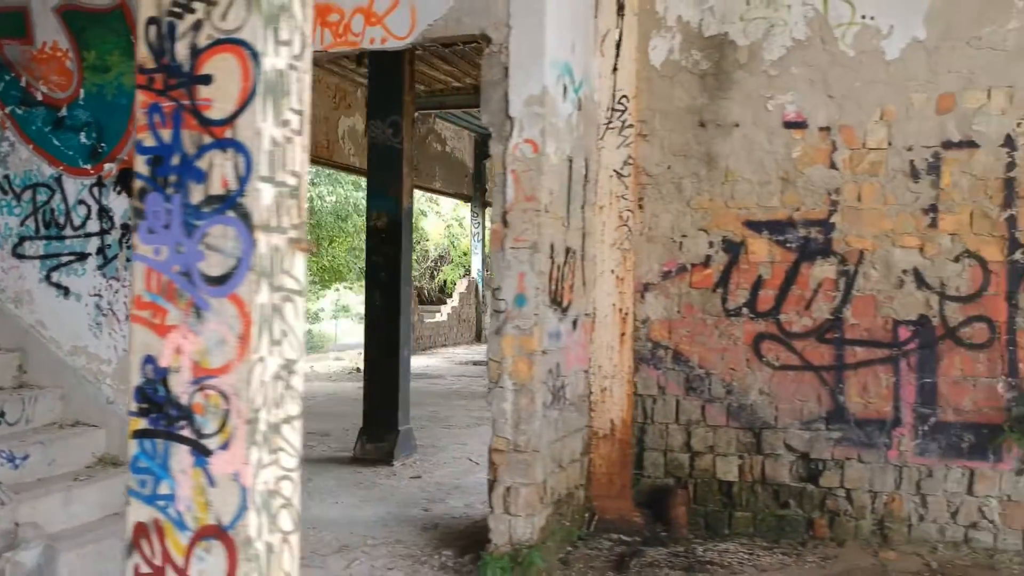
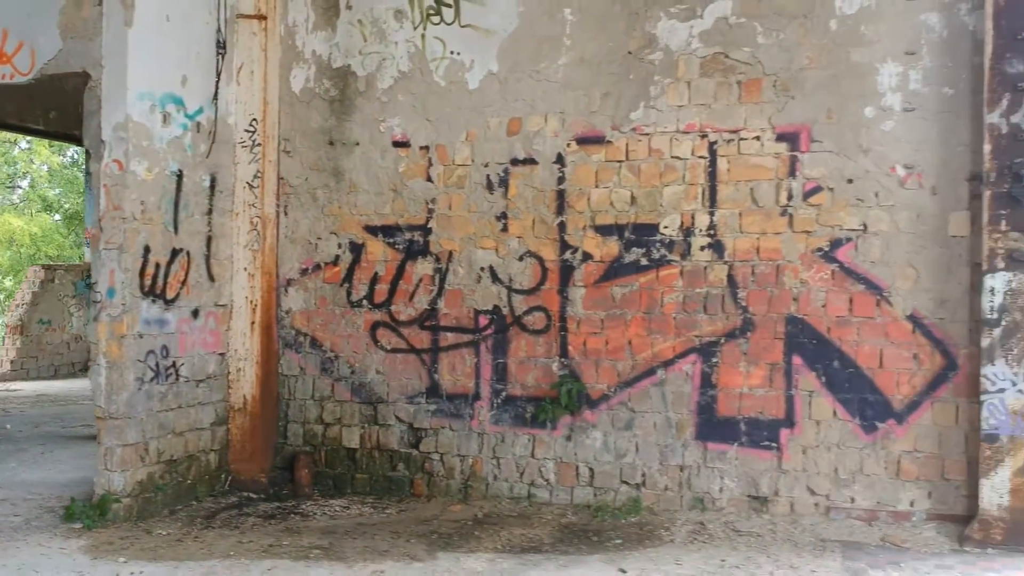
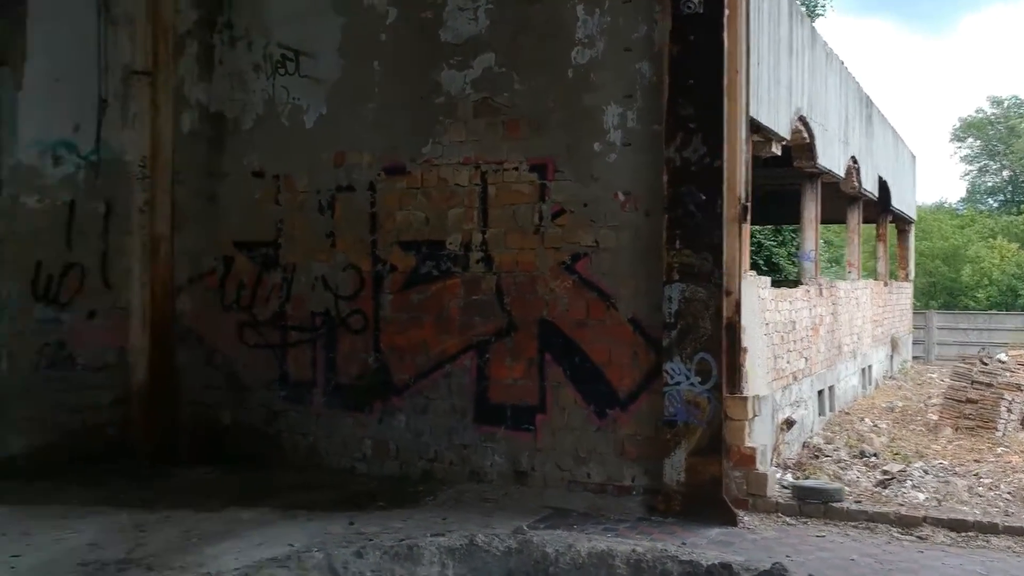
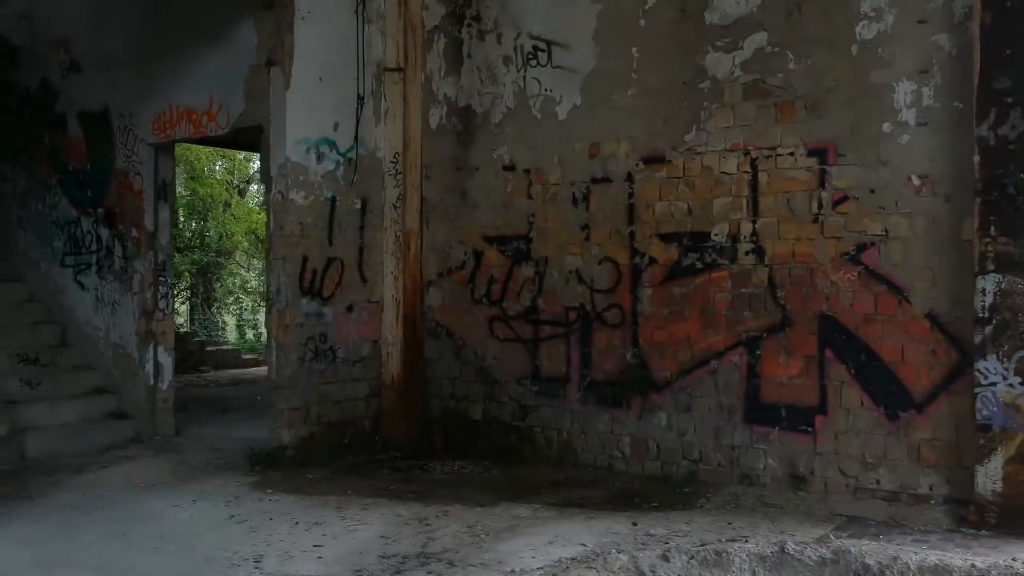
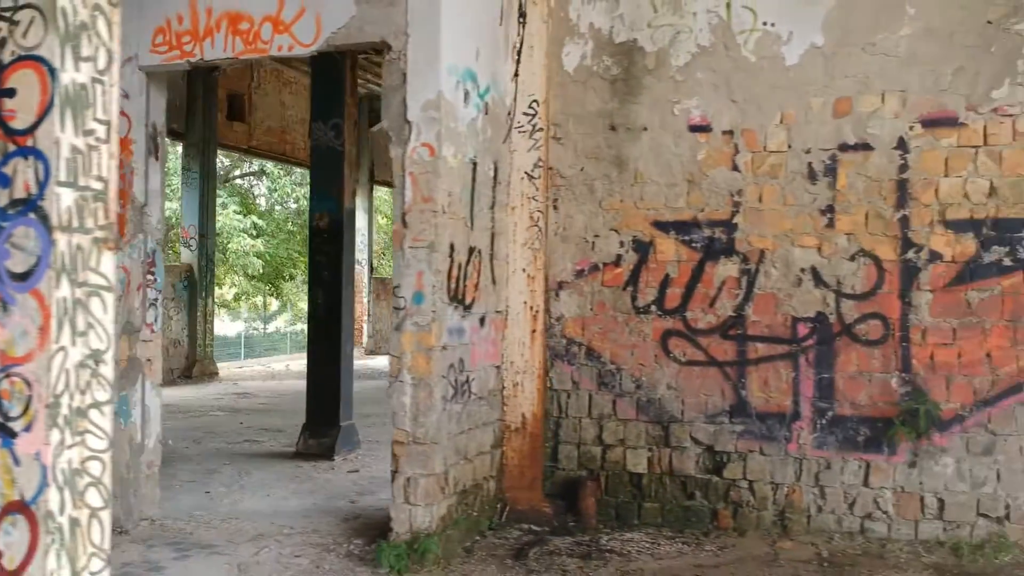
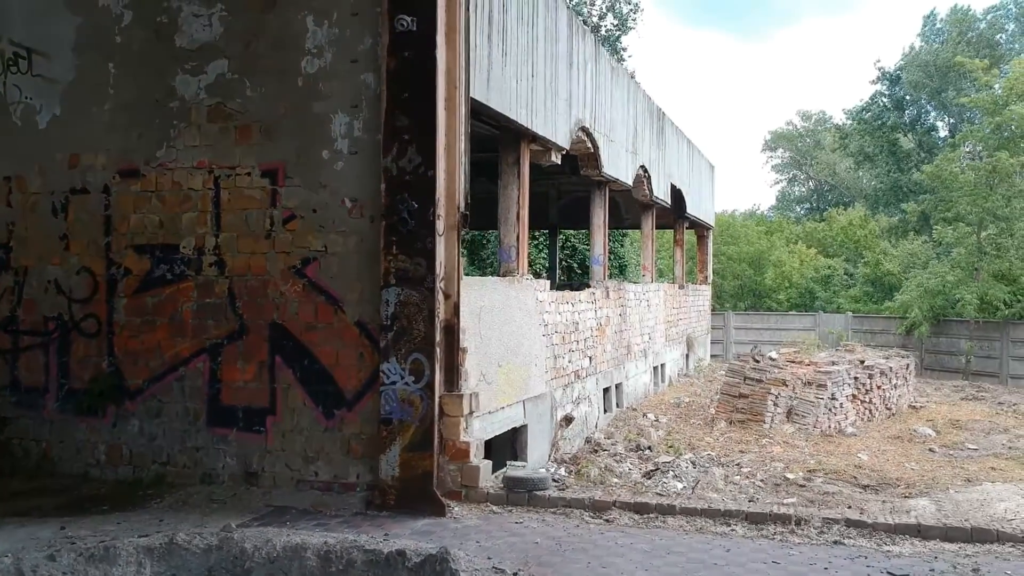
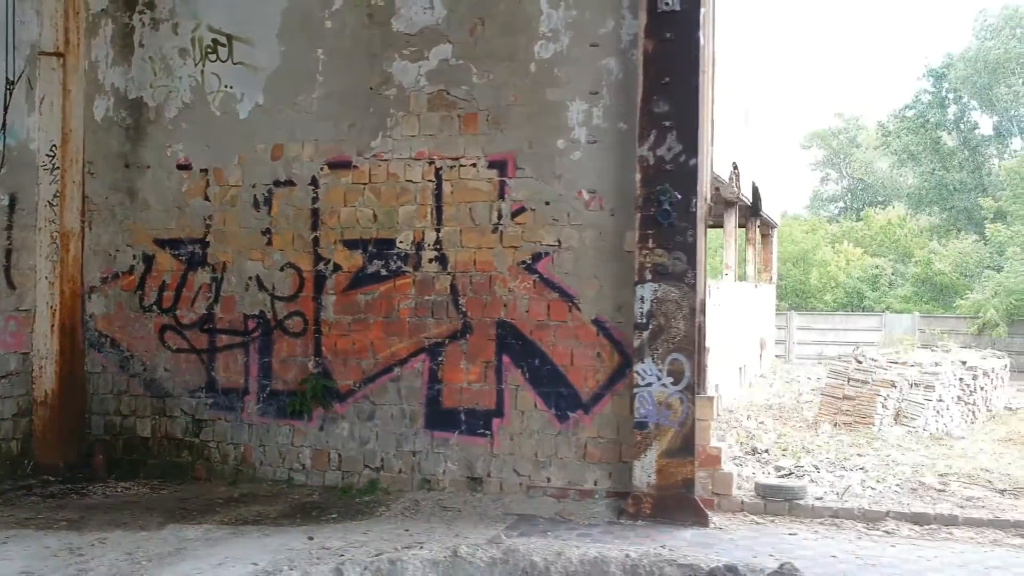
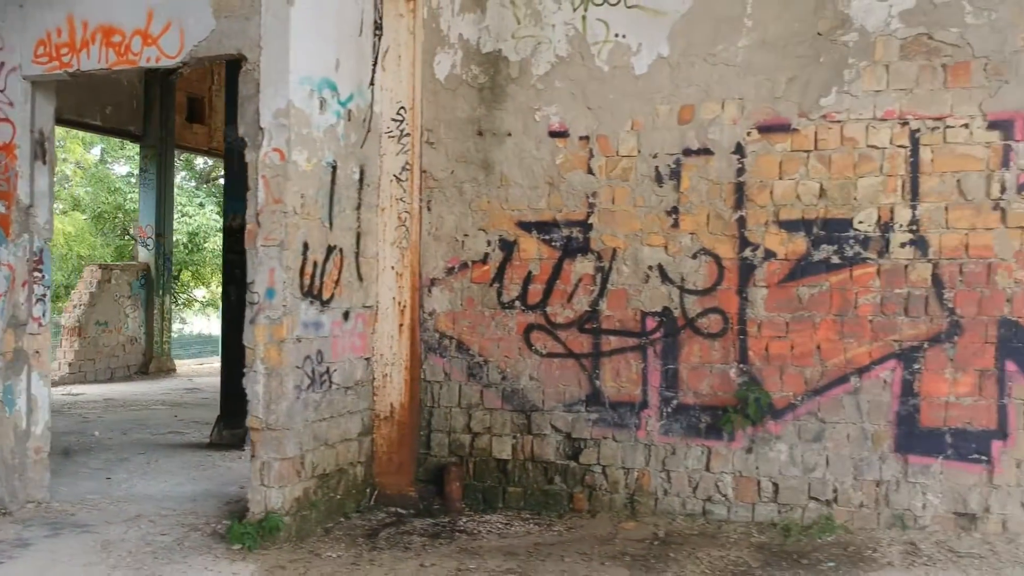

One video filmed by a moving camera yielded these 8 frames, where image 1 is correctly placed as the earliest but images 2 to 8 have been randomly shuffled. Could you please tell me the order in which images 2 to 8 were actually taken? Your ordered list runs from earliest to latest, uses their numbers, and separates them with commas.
5, 8, 2, 7, 6, 3, 4
